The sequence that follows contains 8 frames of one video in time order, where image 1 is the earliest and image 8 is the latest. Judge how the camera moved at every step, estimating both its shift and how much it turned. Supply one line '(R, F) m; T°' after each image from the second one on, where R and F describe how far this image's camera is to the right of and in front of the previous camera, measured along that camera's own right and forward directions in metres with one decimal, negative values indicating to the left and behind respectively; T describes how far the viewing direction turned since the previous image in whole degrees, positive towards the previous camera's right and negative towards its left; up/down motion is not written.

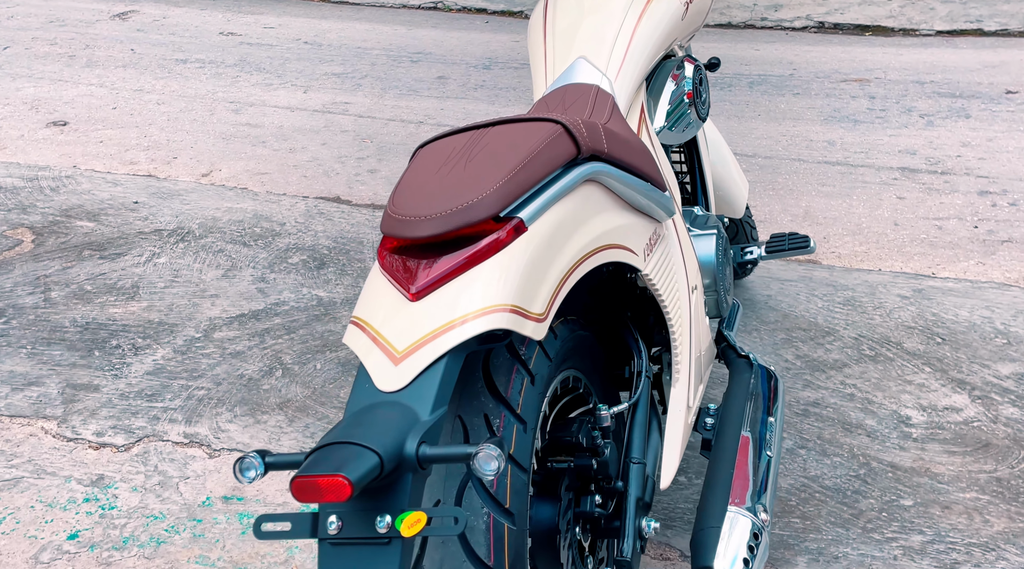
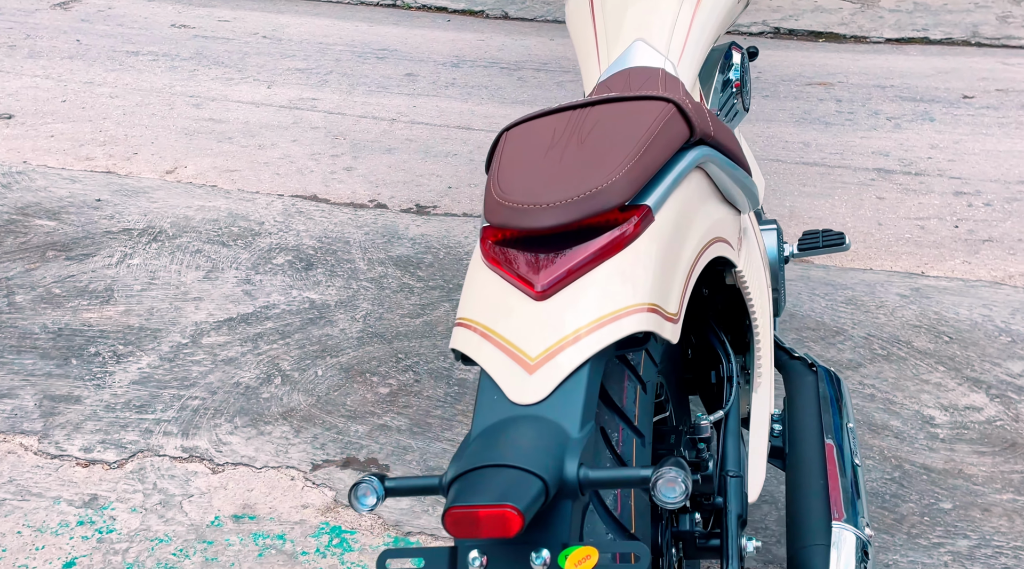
(-0.4, +0.4) m; +5°
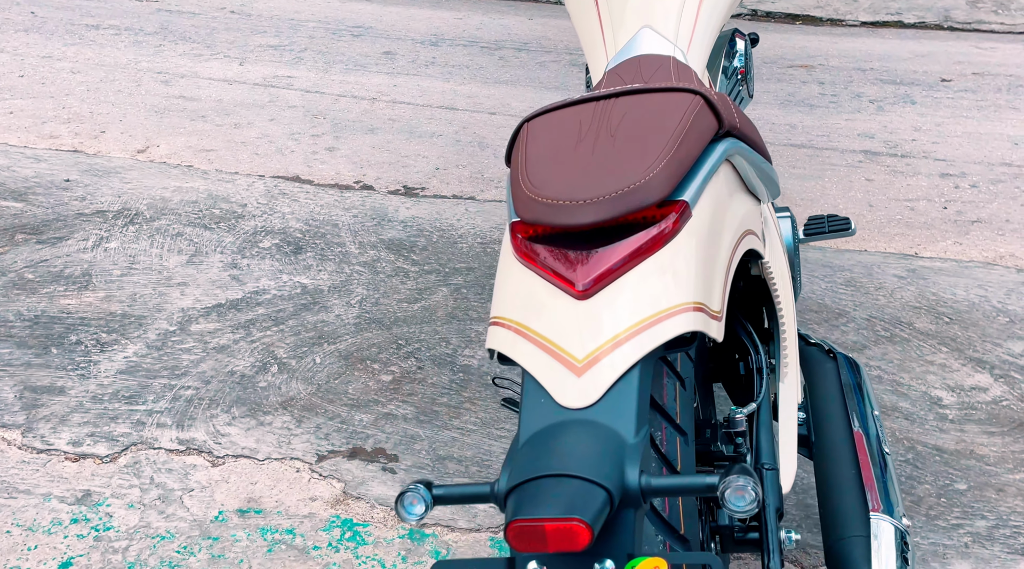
(-0.2, +0.2) m; +2°
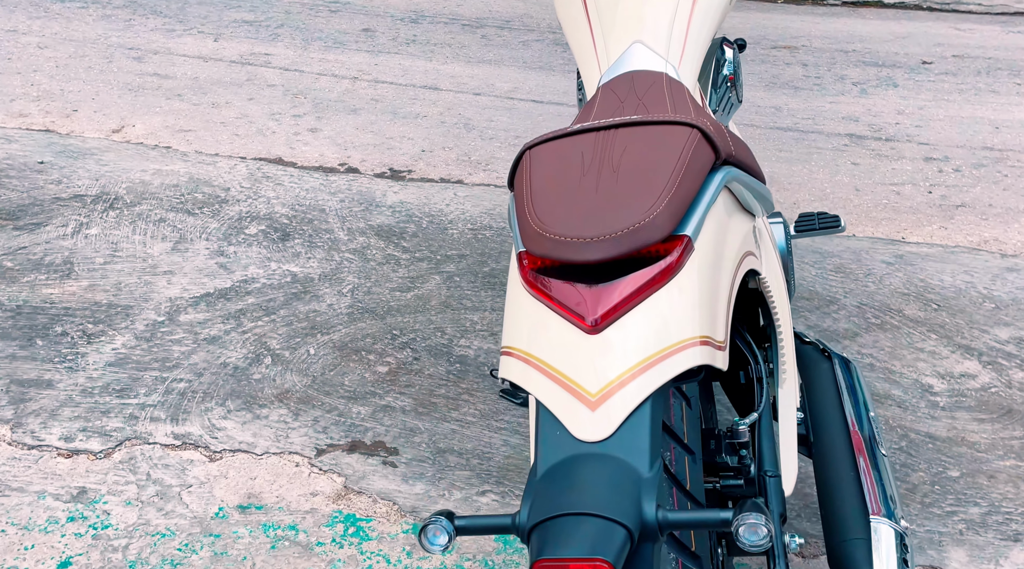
(-0.1, +0.1) m; +2°
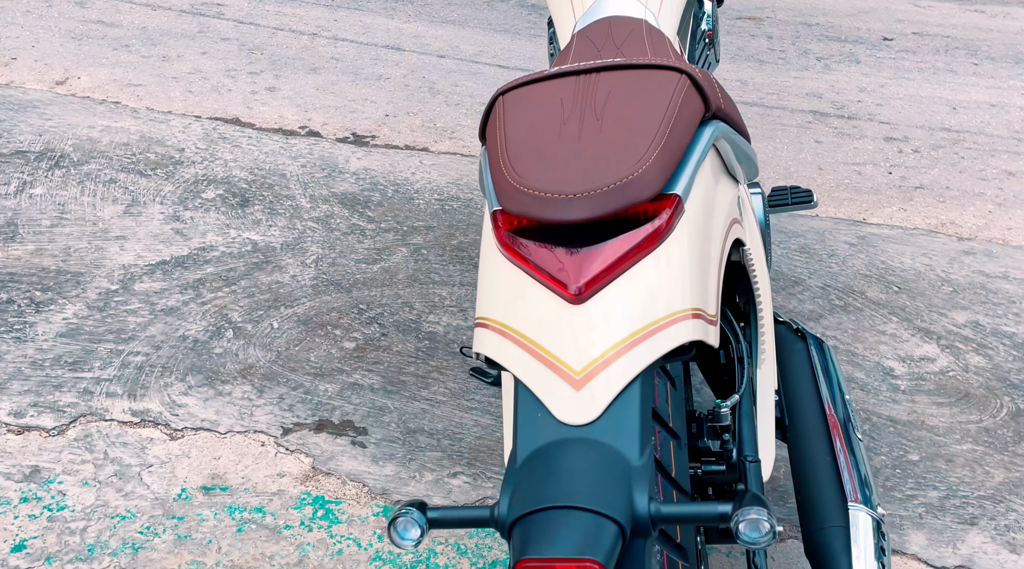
(-0.1, +0.1) m; +3°
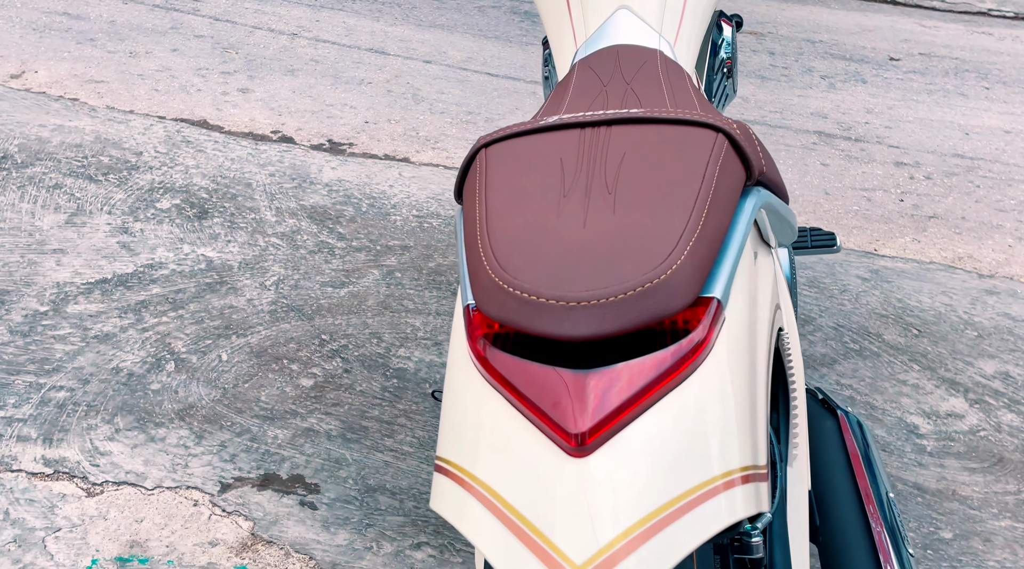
(0.0, +0.4) m; +1°
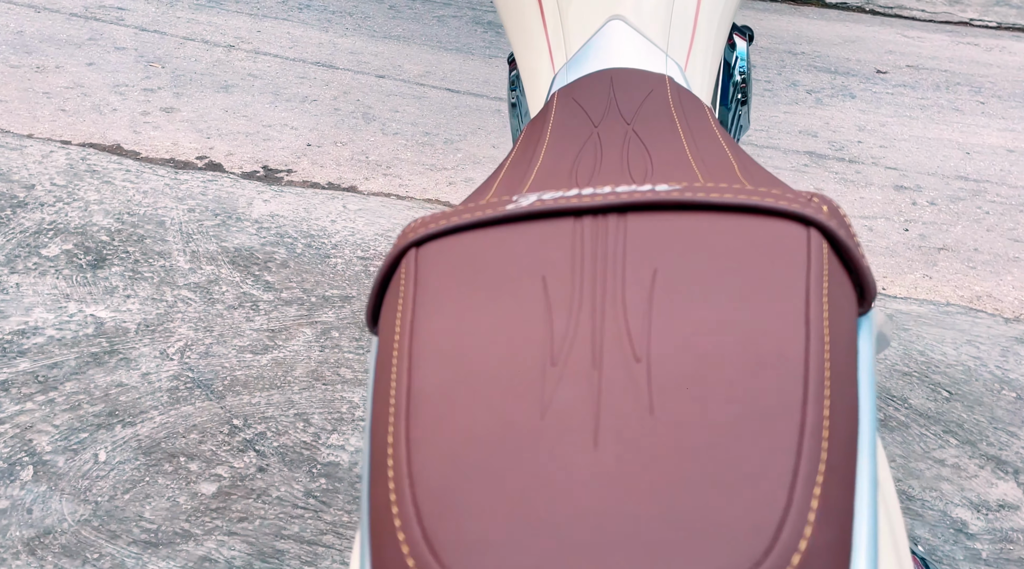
(0.0, +0.7) m; +1°
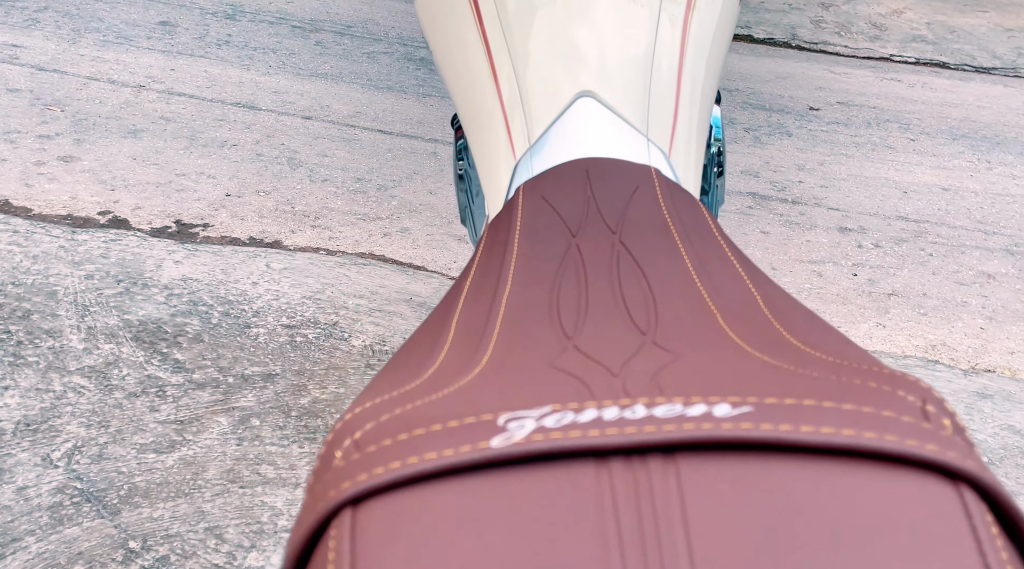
(0.0, +0.5) m; +3°
